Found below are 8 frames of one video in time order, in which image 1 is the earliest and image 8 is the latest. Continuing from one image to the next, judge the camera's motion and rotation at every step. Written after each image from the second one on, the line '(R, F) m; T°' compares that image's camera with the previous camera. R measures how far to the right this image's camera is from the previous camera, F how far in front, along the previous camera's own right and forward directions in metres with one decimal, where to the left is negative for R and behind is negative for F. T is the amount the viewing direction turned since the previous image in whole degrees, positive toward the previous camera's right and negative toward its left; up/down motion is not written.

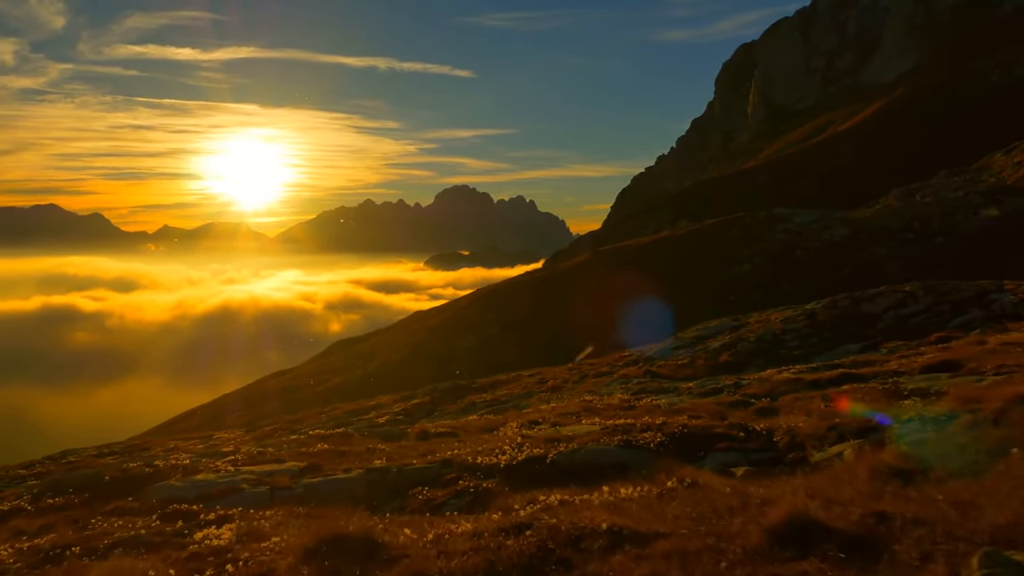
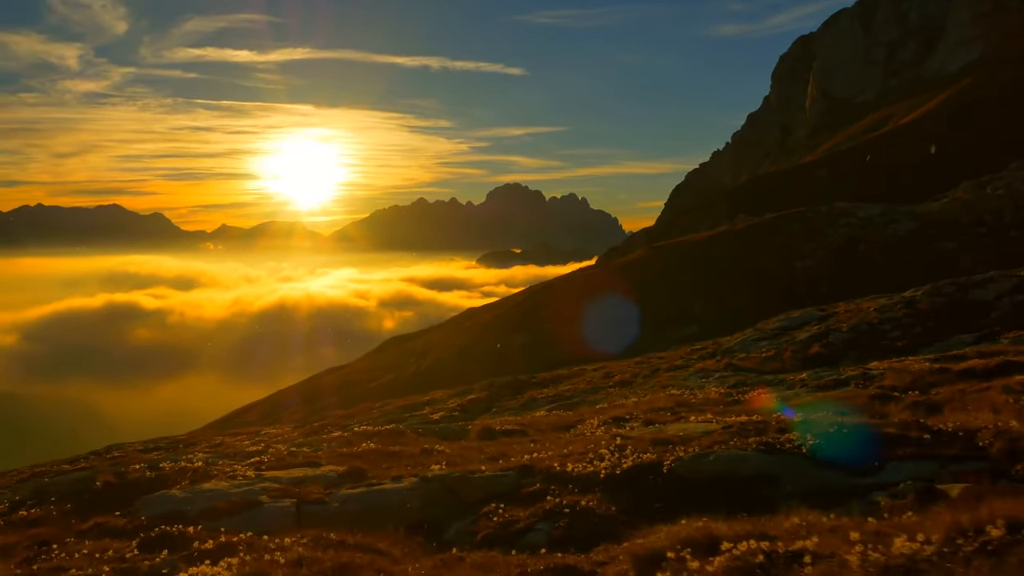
(-0.9, +5.6) m; -3°
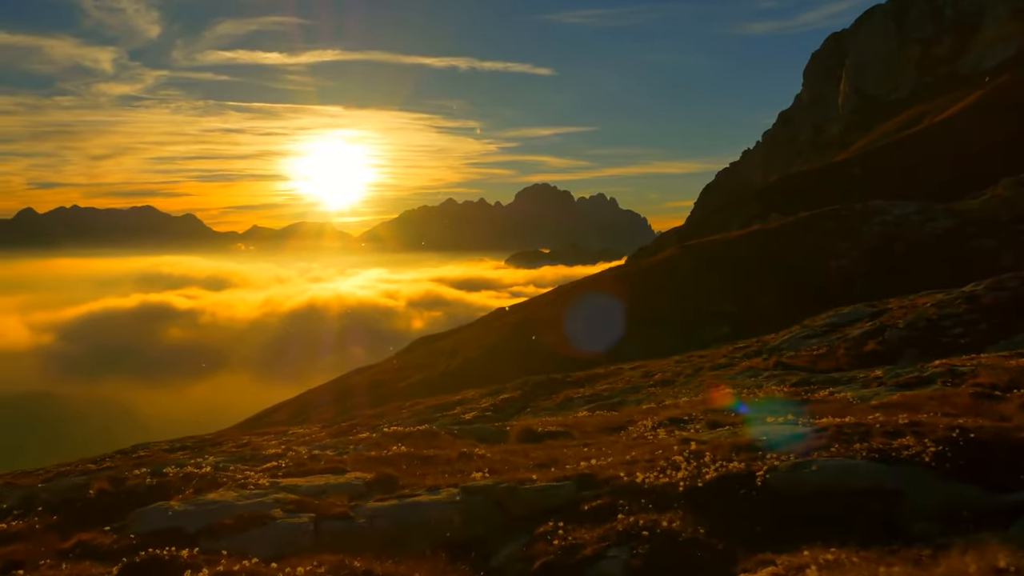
(-0.5, +2.8) m; -2°
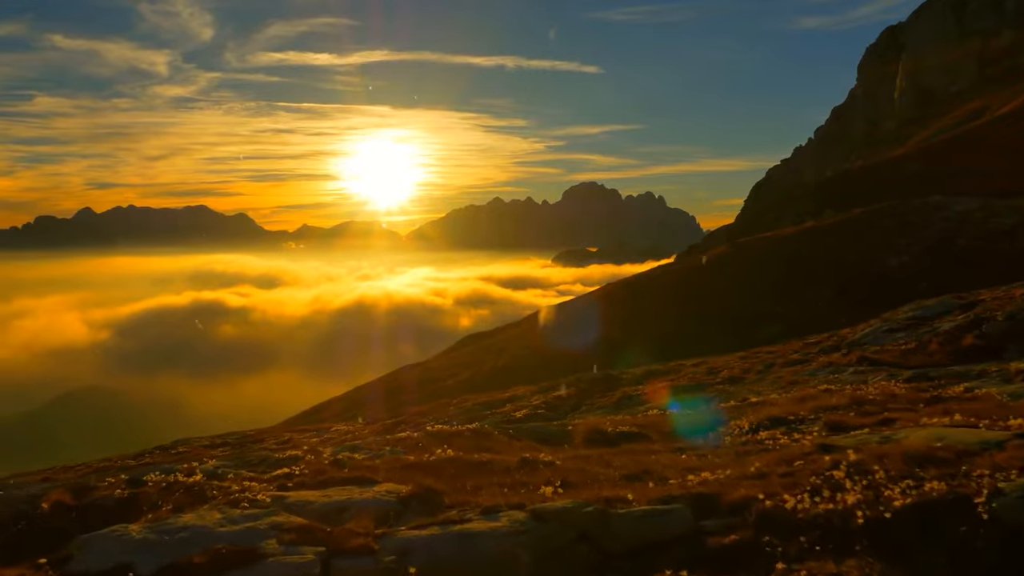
(-0.5, +4.4) m; -3°
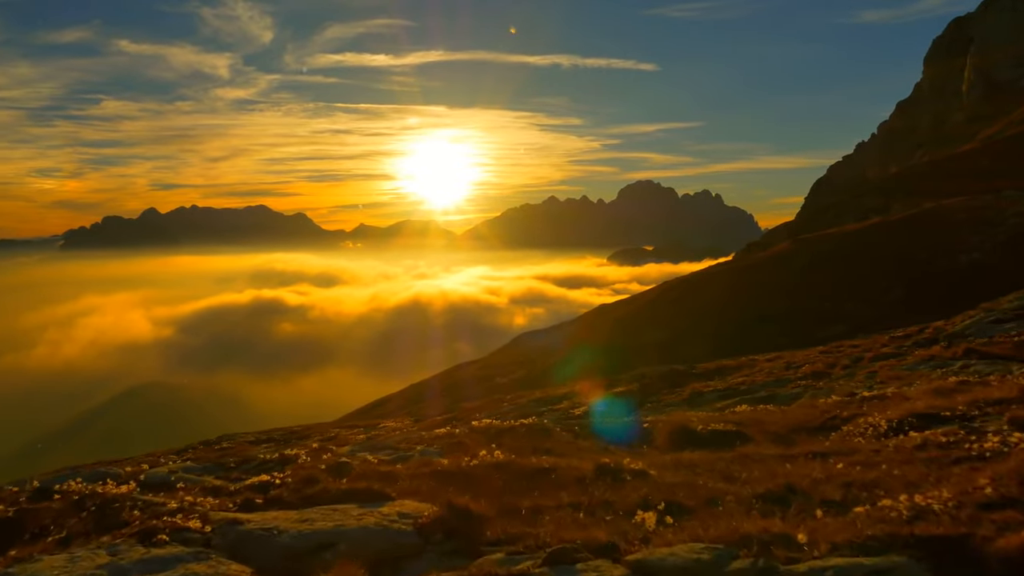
(-0.2, +4.8) m; -3°
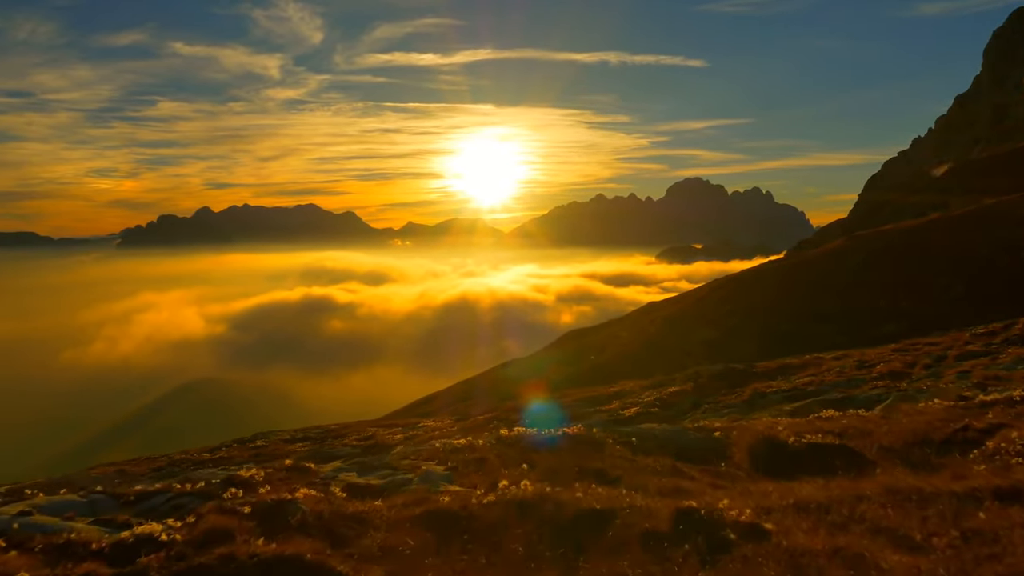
(+0.1, +4.1) m; -3°
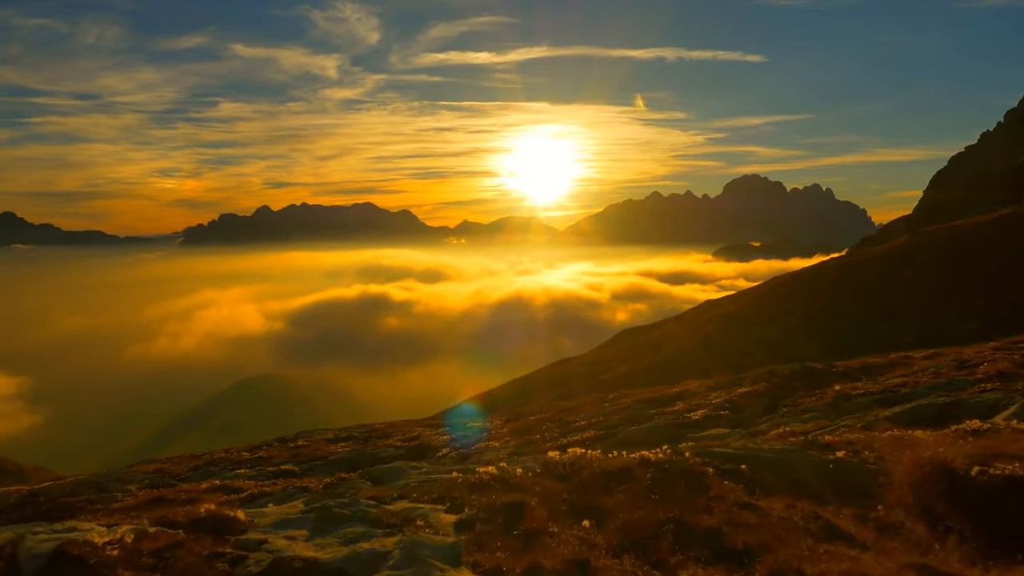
(0.0, +4.7) m; -3°
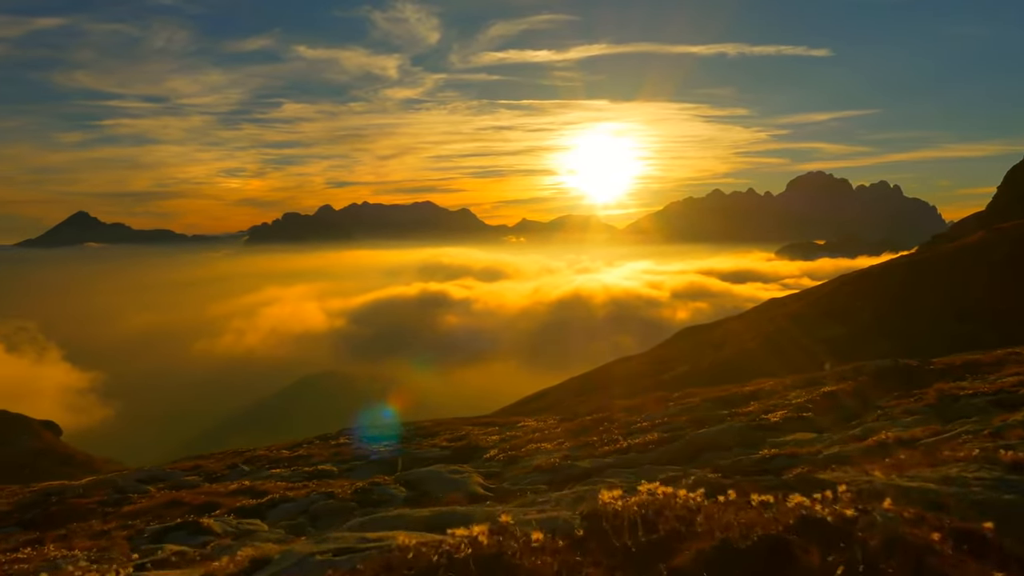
(+0.2, +5.1) m; -4°
